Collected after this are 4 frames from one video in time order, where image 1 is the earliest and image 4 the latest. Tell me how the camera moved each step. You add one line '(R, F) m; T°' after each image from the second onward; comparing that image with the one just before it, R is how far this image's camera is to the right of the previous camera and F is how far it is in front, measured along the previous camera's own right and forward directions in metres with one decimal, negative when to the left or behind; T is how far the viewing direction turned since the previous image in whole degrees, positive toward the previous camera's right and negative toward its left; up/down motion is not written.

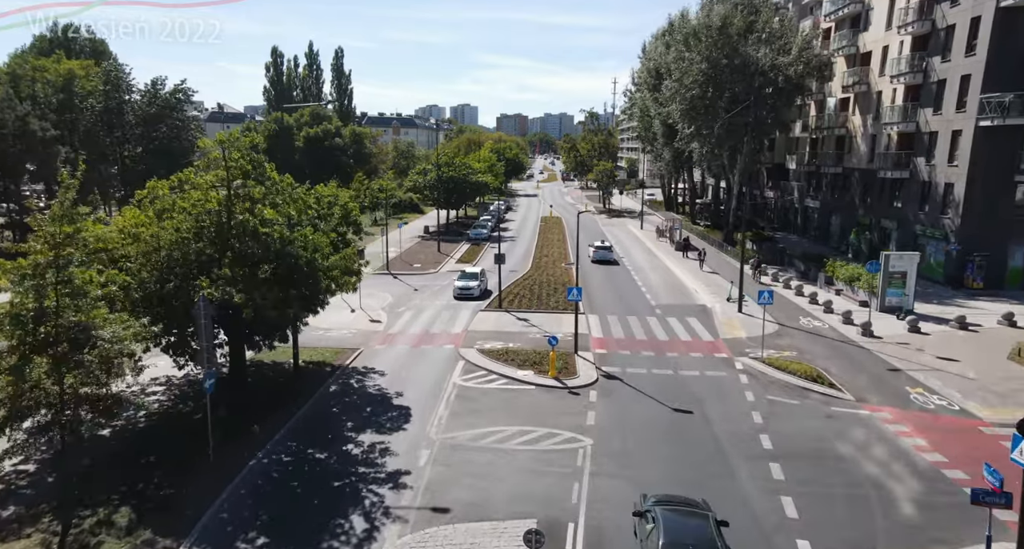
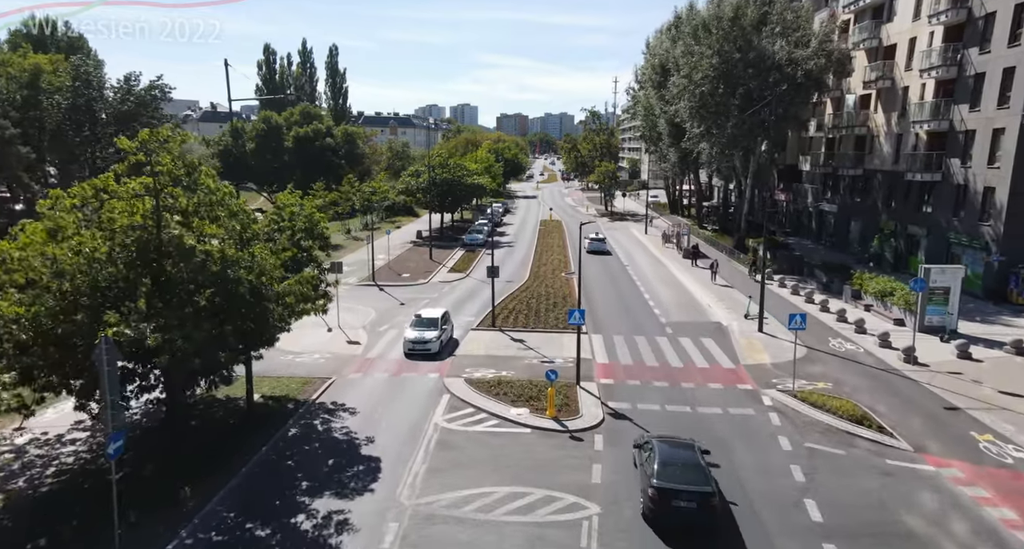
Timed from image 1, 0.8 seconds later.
(+0.3, +3.5) m; 0°
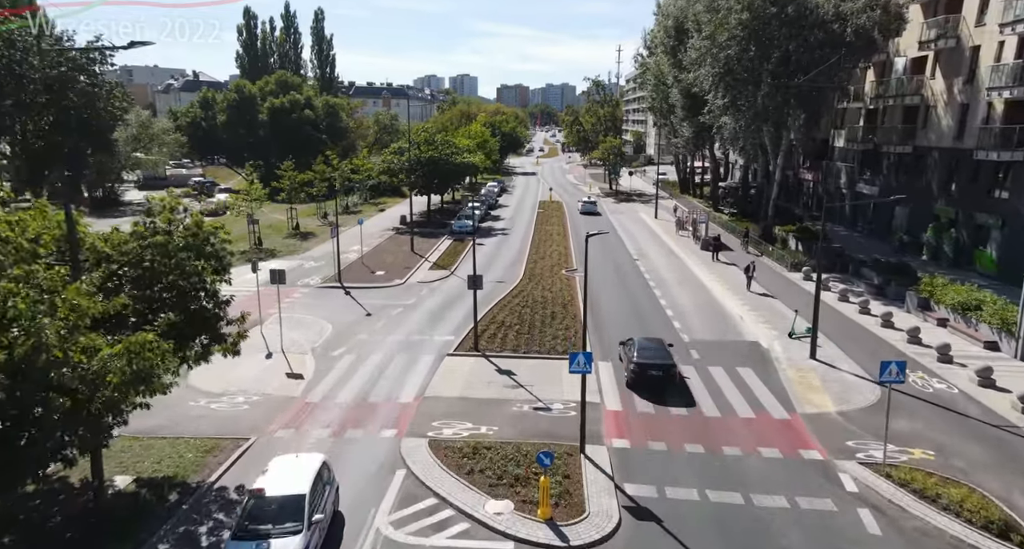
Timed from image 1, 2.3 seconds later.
(+0.5, +6.6) m; 0°
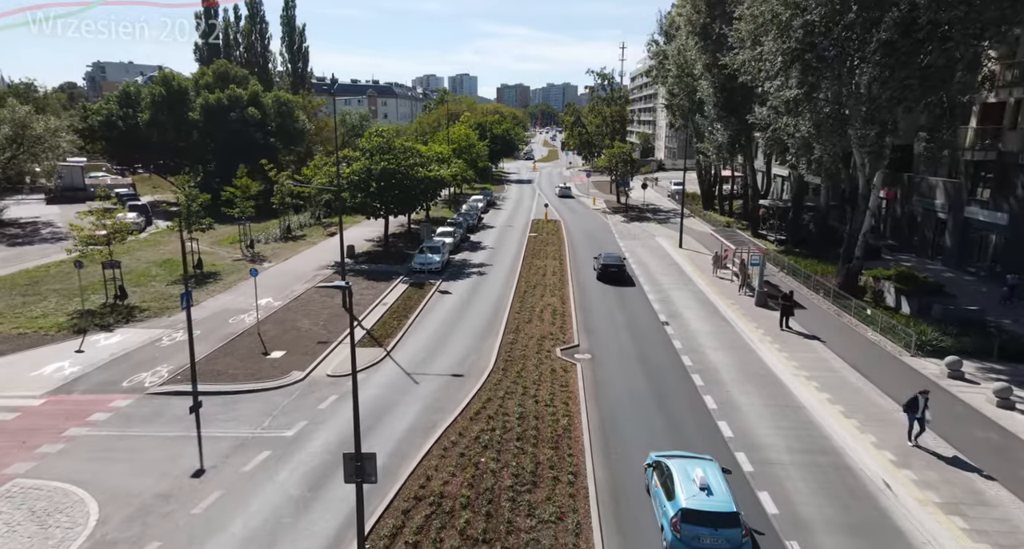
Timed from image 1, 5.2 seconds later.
(+1.2, +13.8) m; 0°
